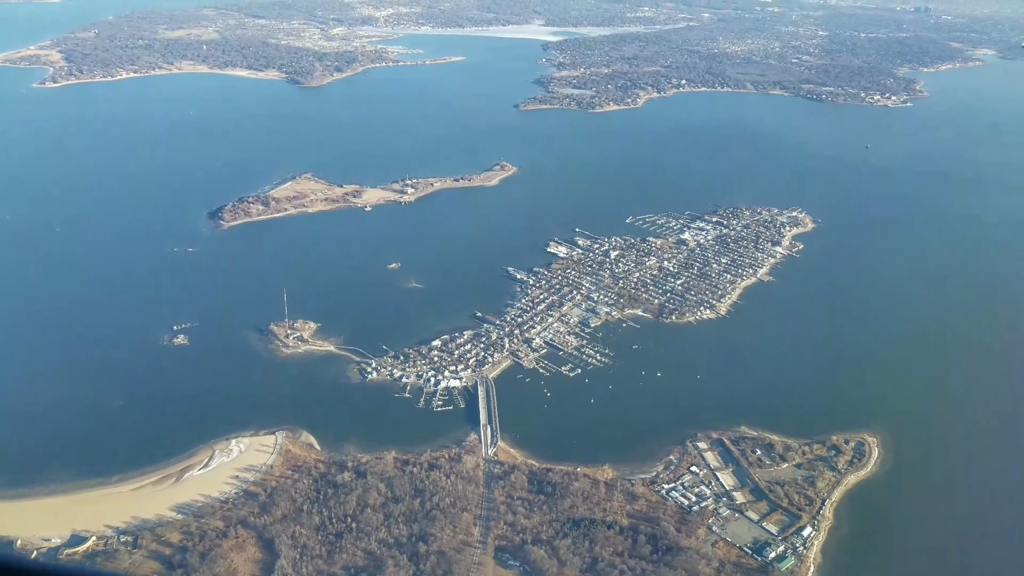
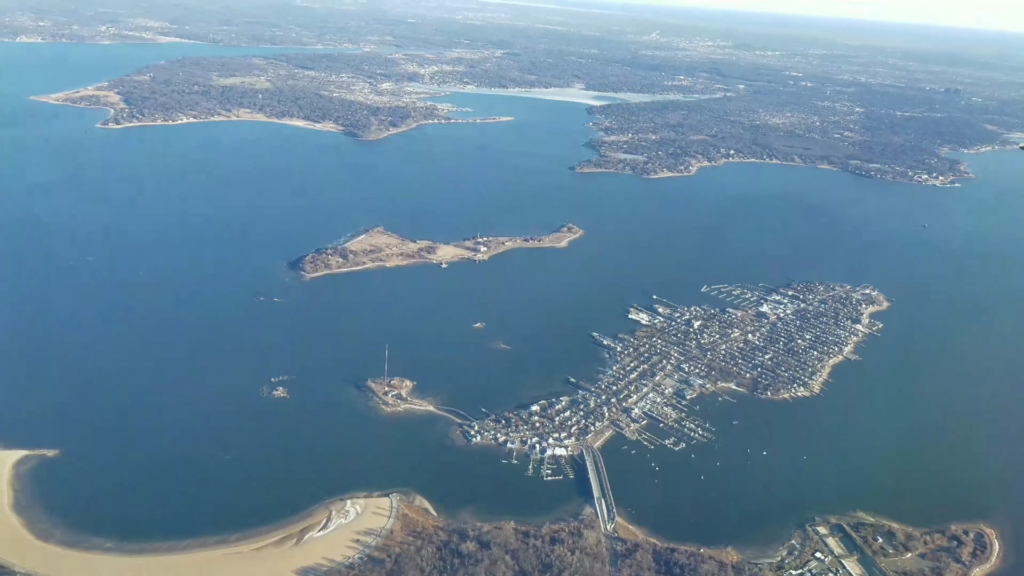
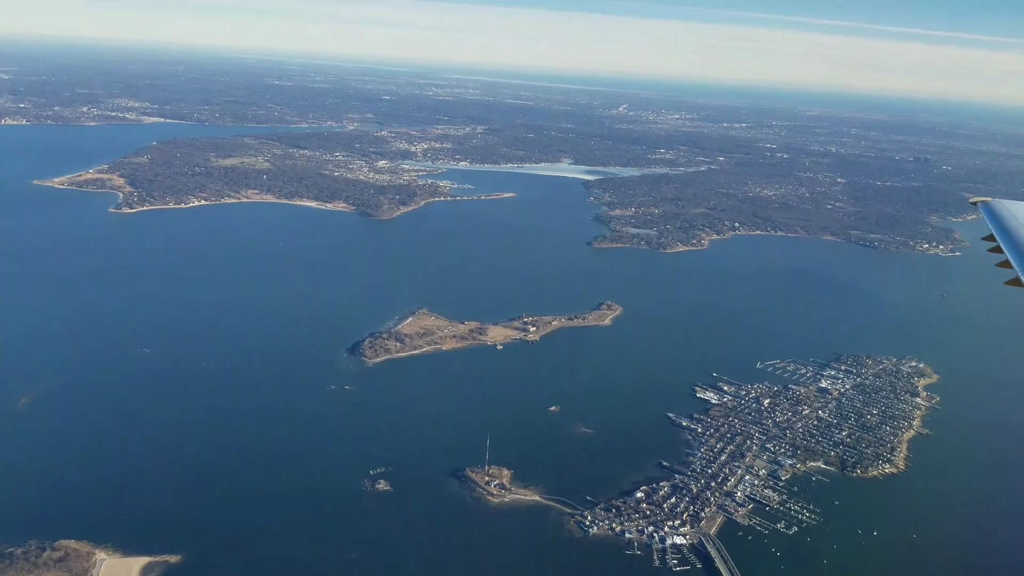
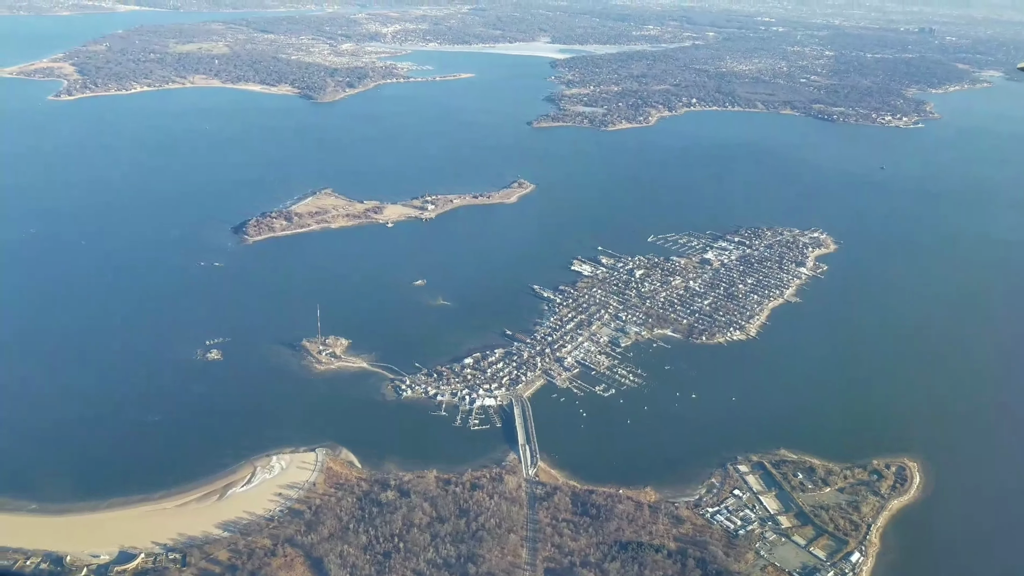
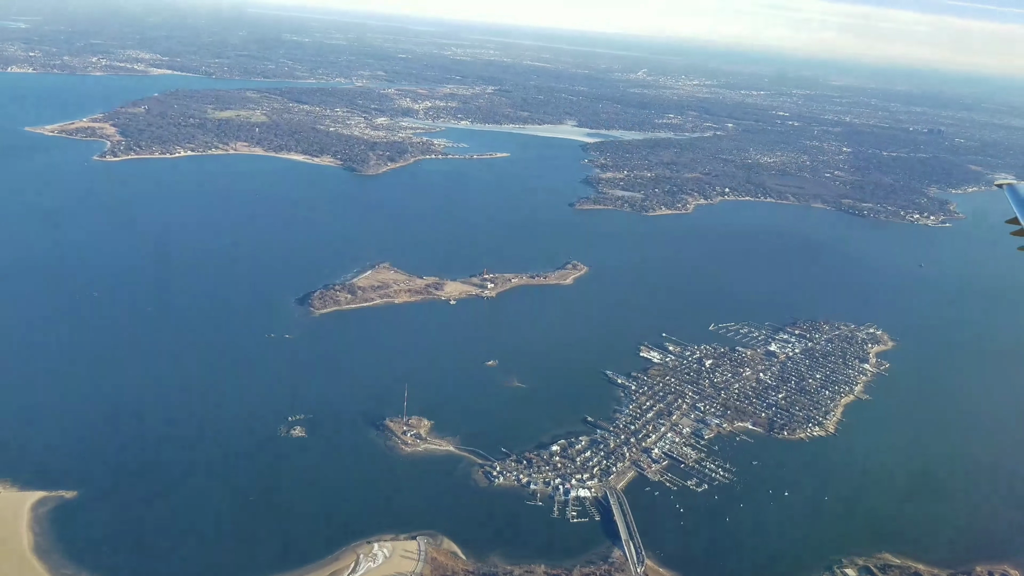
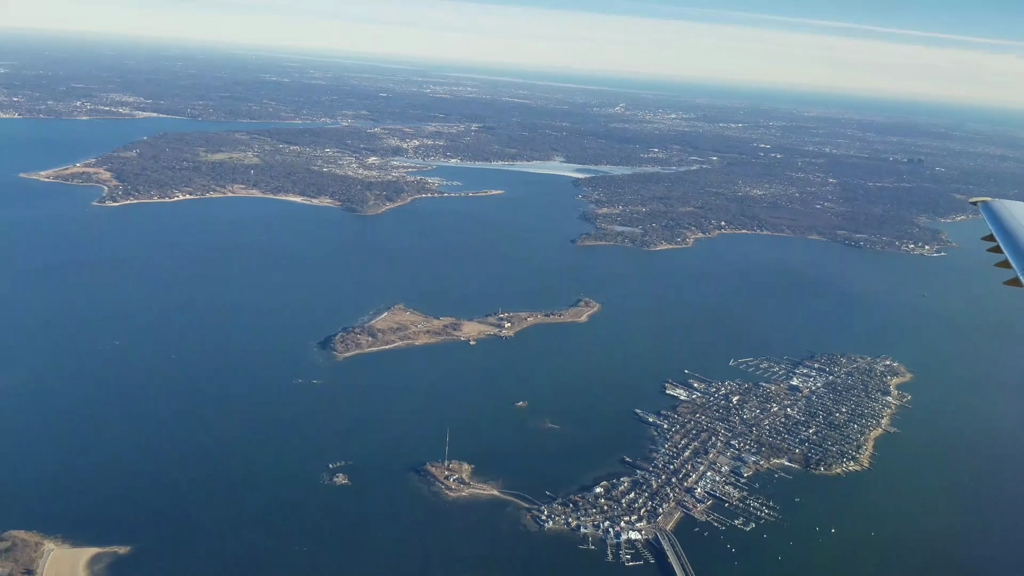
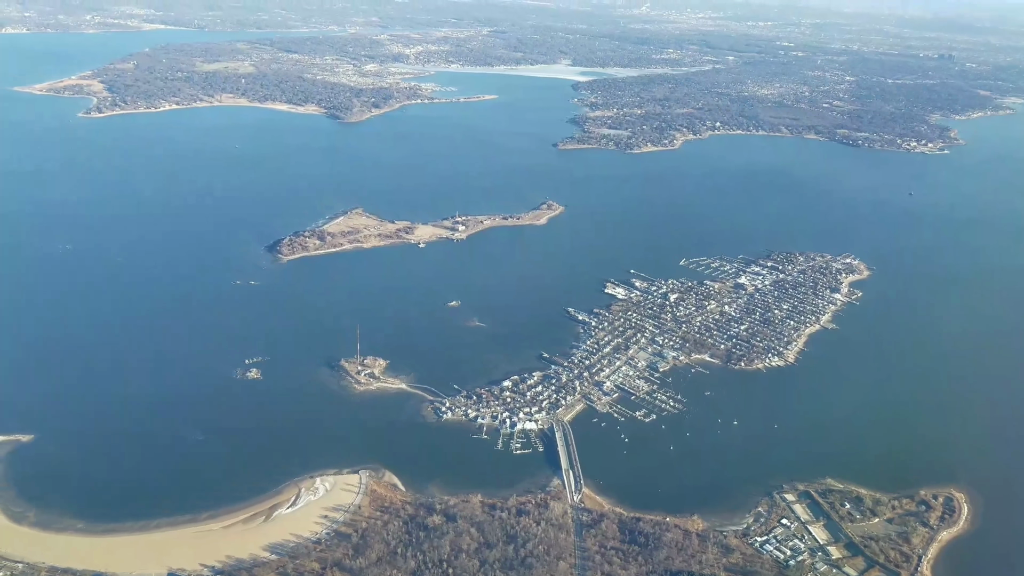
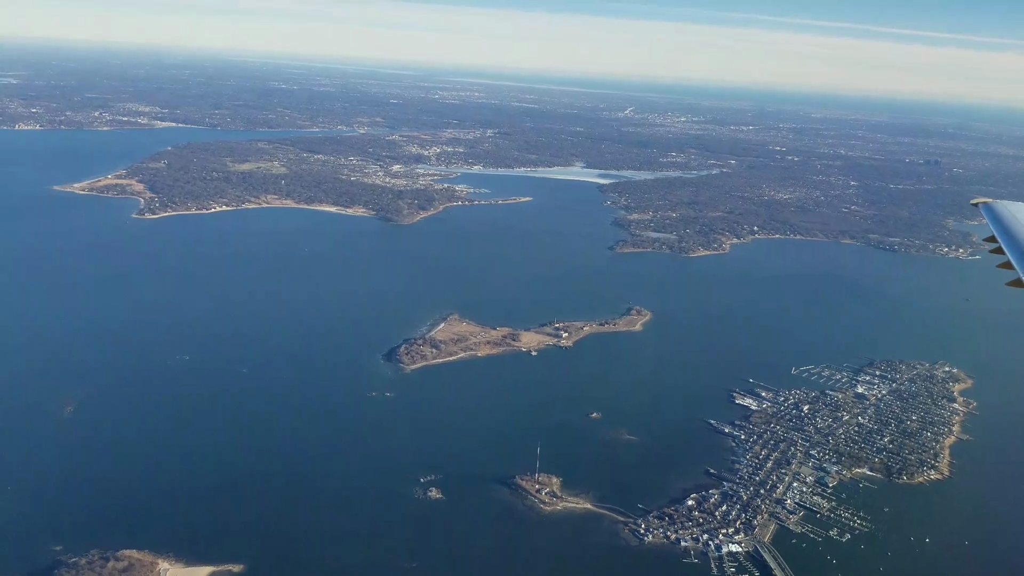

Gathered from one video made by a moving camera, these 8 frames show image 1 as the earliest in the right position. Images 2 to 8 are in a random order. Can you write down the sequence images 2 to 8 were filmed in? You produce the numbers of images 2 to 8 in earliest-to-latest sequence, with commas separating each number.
4, 7, 2, 5, 6, 3, 8
